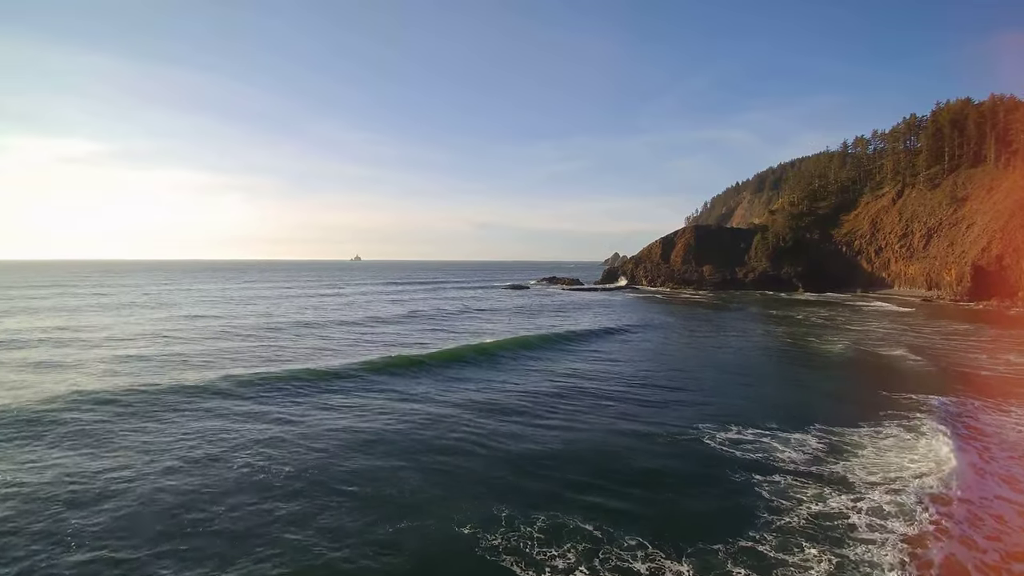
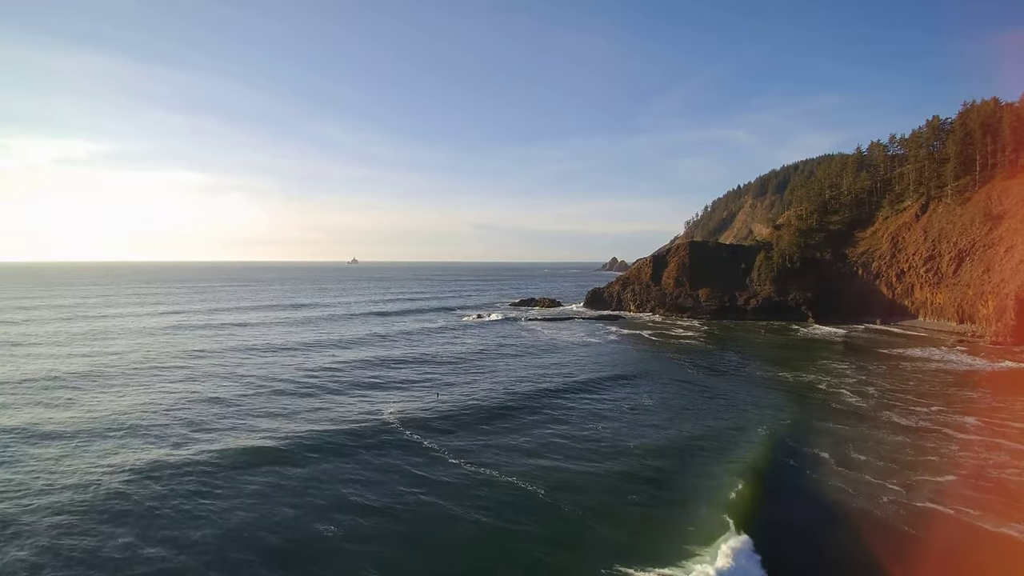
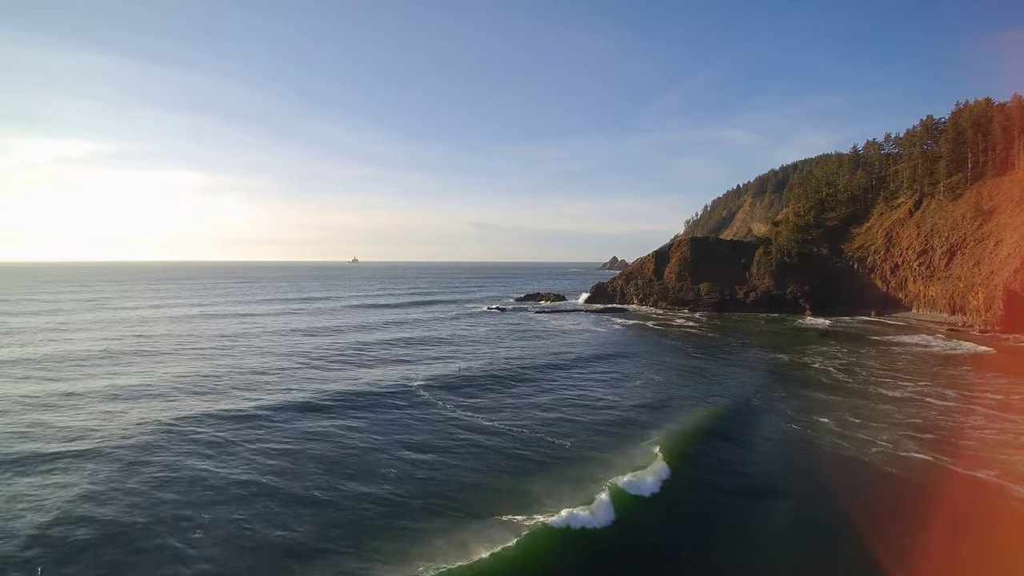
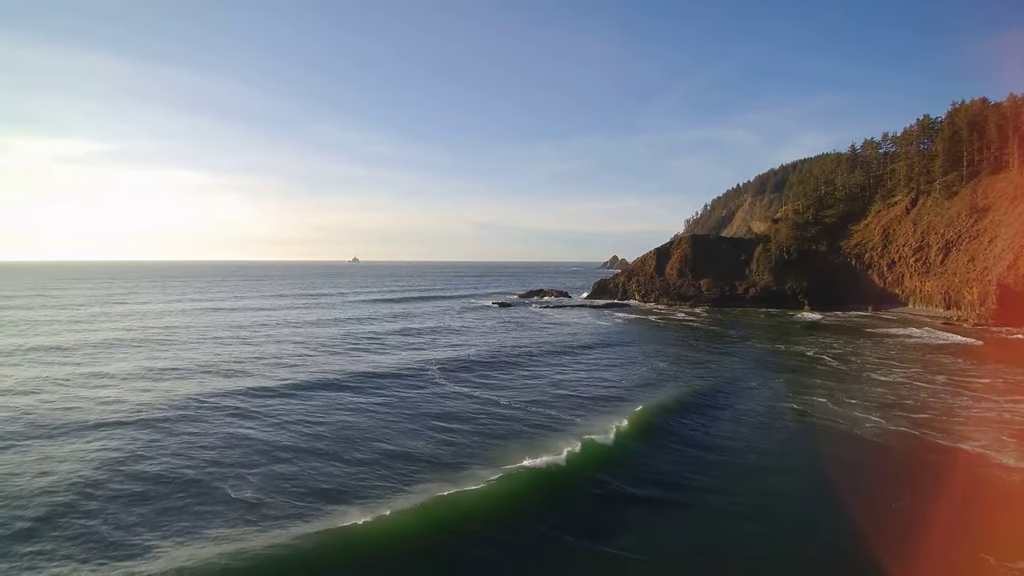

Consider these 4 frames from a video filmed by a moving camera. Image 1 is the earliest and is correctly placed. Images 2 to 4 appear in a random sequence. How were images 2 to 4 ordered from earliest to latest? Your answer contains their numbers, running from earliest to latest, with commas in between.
4, 3, 2
